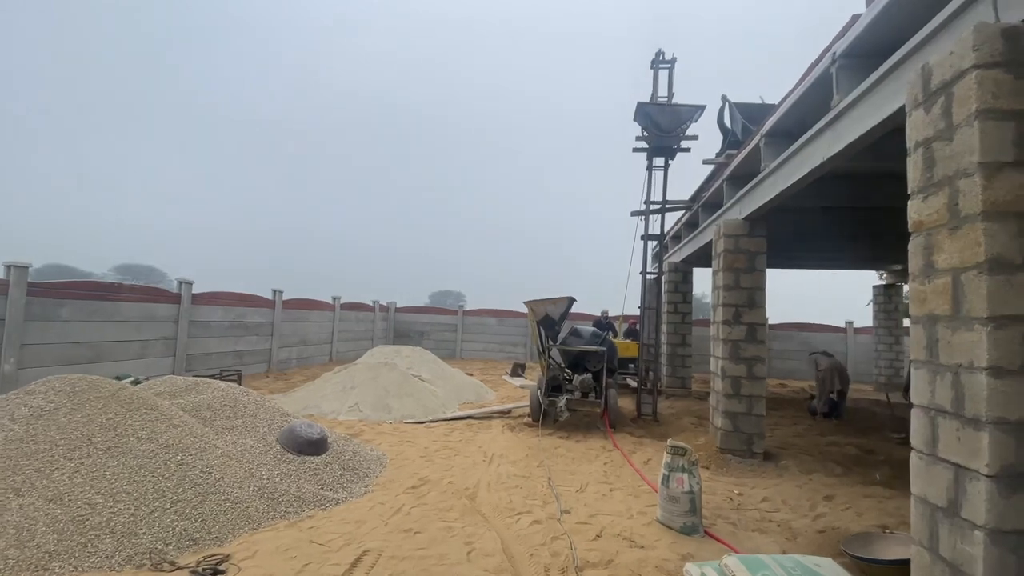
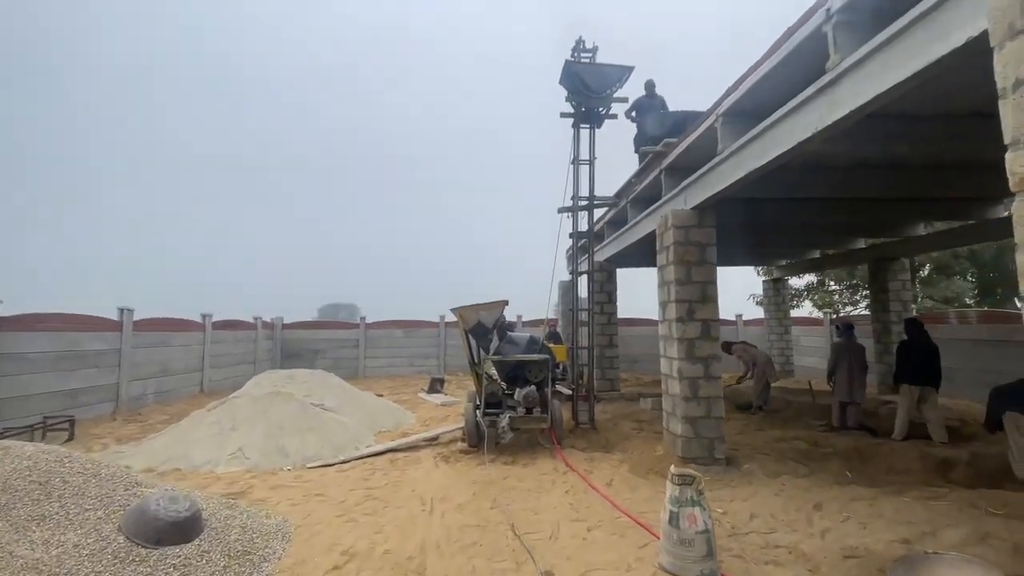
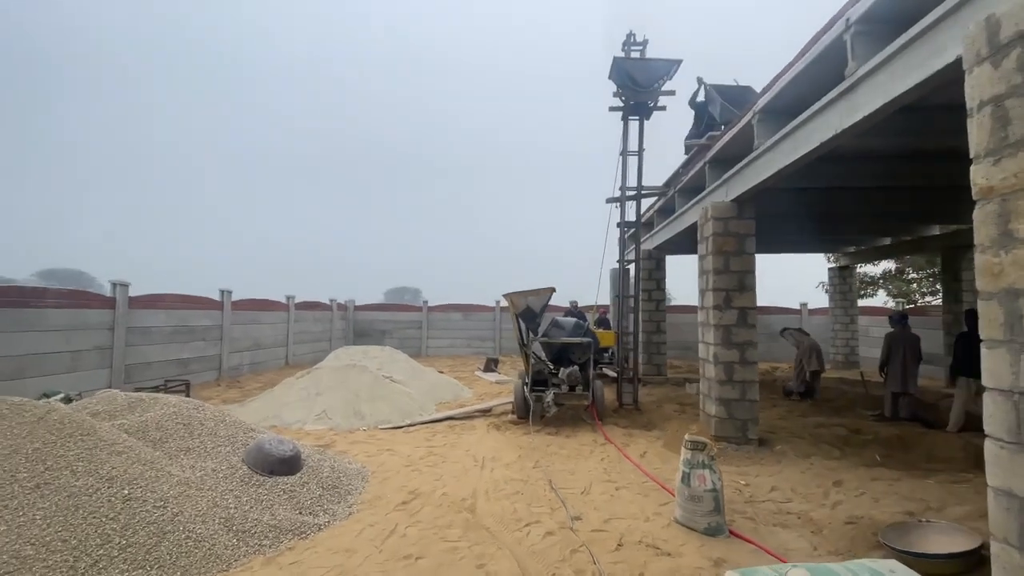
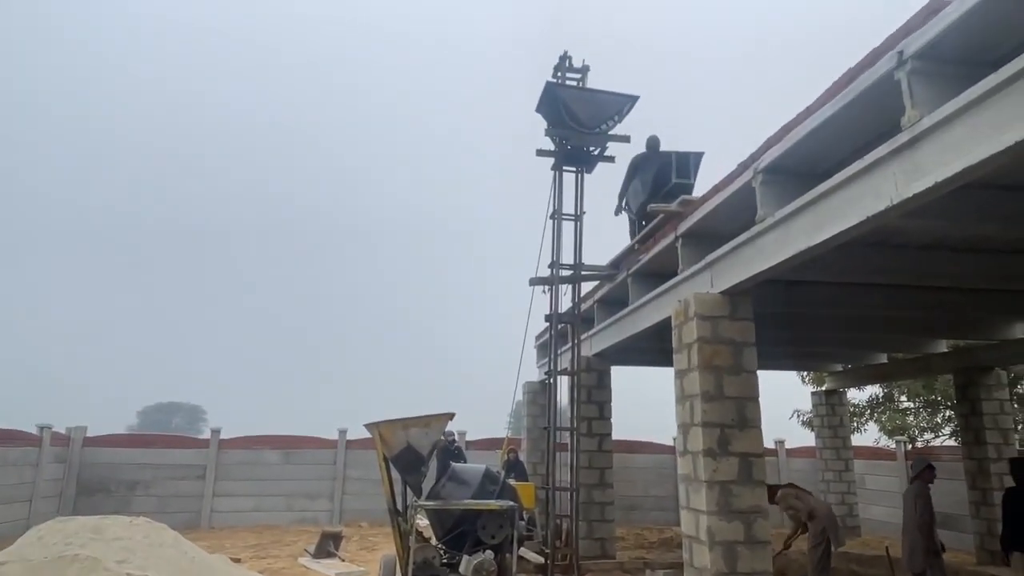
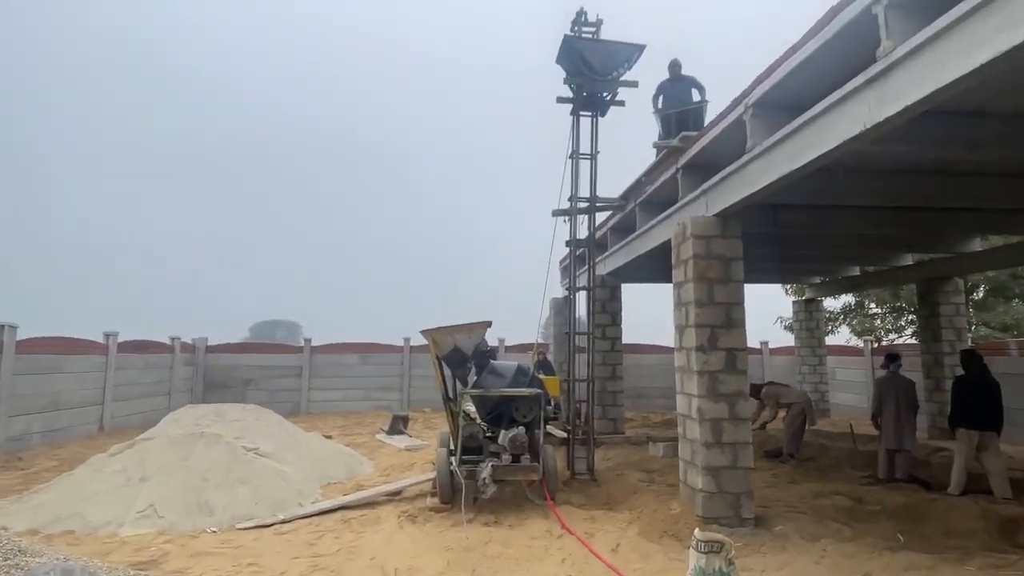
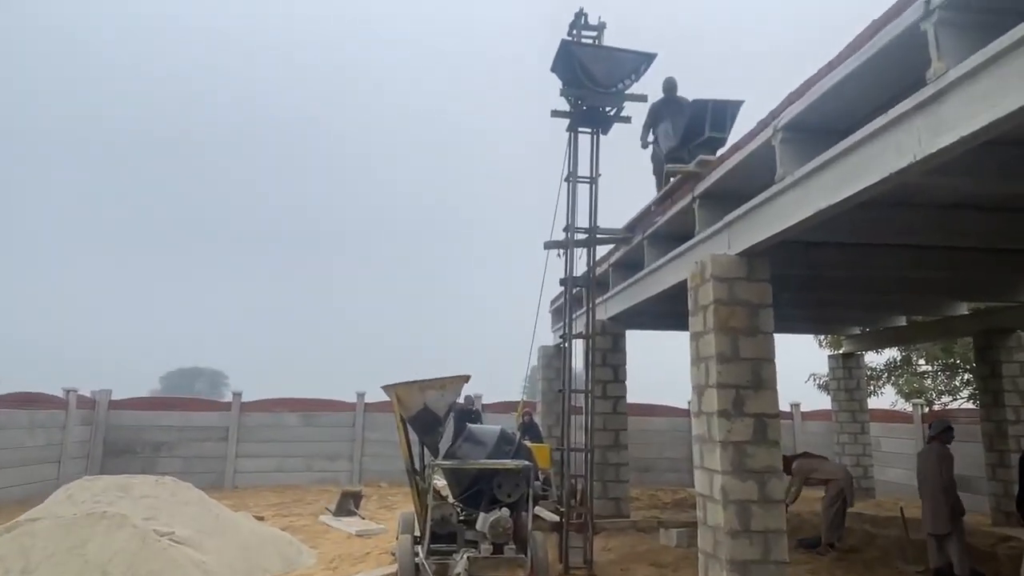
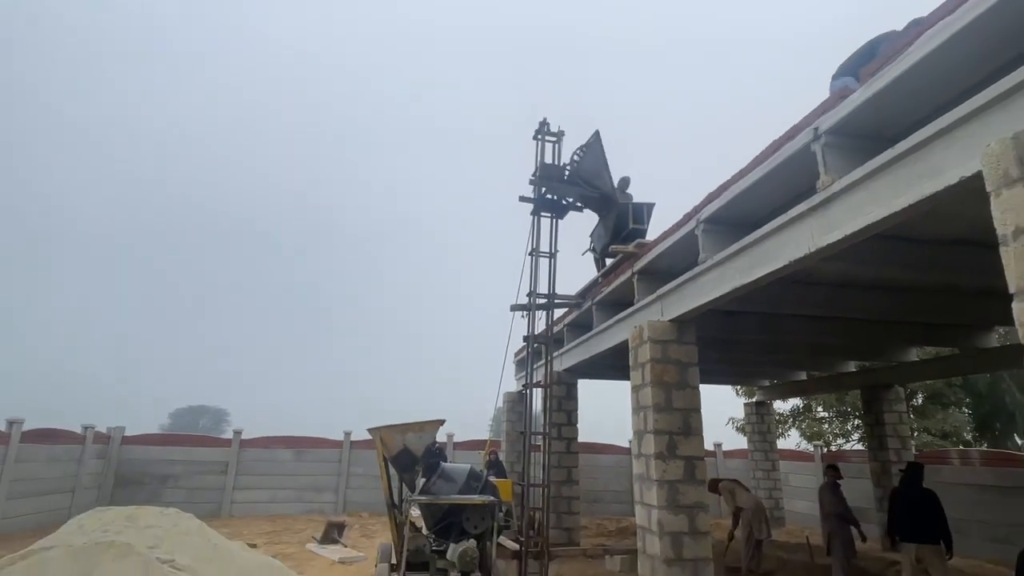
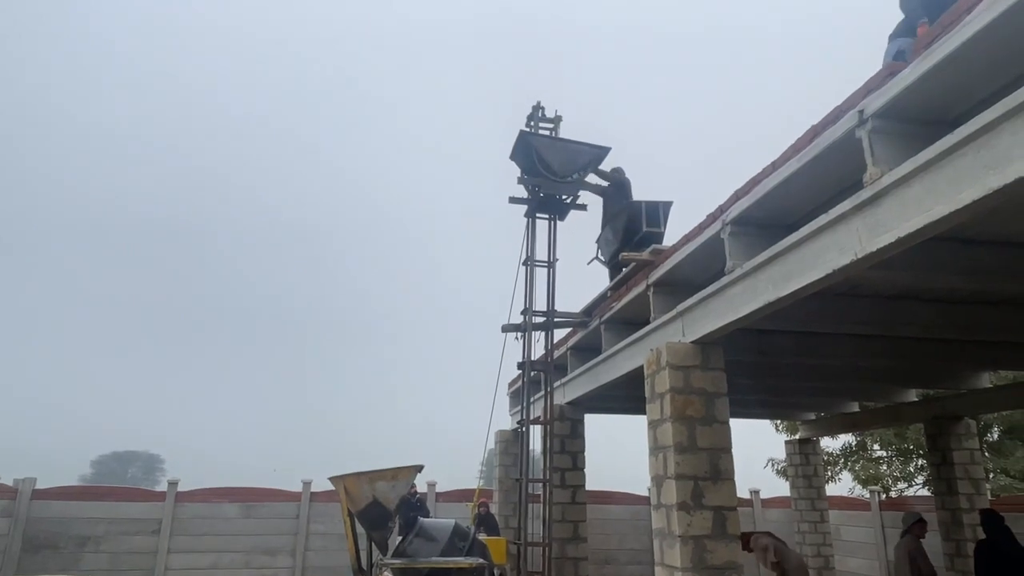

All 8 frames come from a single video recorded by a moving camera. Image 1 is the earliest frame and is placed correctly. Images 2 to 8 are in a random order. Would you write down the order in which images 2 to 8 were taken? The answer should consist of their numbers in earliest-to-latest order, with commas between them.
3, 2, 5, 6, 4, 8, 7
